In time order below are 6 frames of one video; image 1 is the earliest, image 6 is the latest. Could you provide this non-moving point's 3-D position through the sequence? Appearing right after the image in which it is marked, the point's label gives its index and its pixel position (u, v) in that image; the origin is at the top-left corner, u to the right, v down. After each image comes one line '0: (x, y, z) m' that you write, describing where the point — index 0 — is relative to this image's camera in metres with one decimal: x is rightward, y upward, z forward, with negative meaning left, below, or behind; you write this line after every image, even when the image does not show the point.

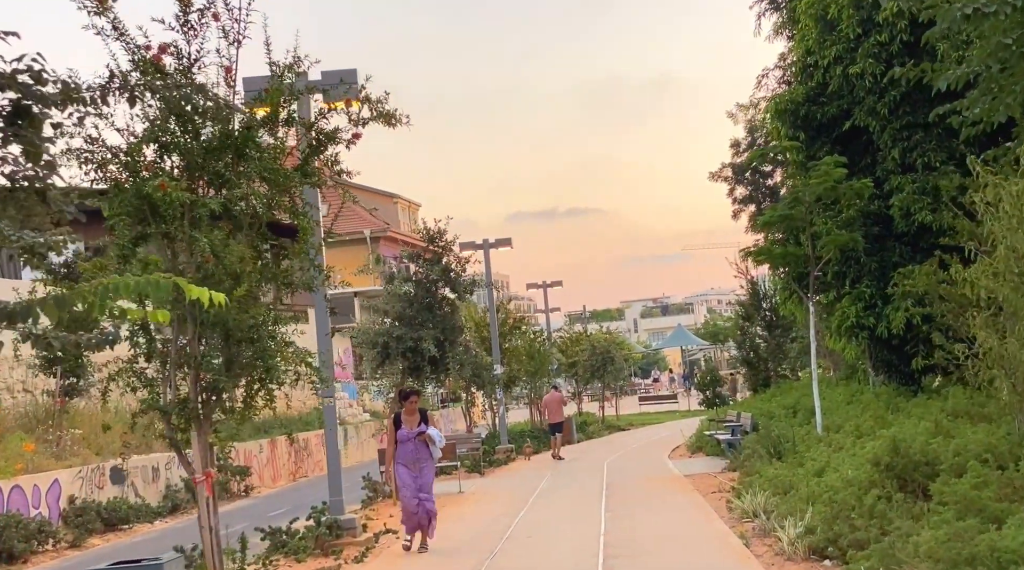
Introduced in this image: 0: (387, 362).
0: (-1.8, -1.1, +18.2) m
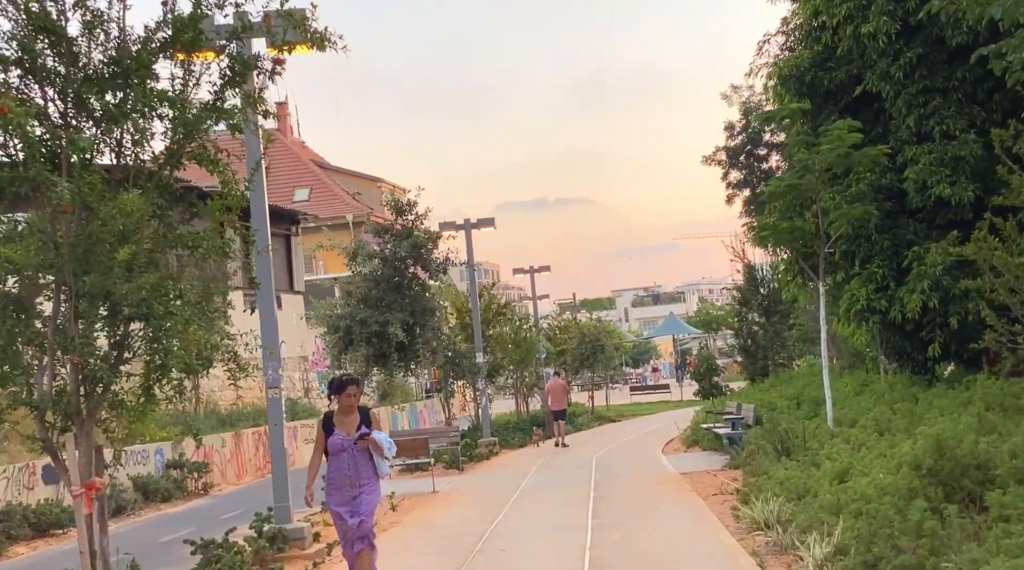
0: (-2.1, -0.8, +16.4) m
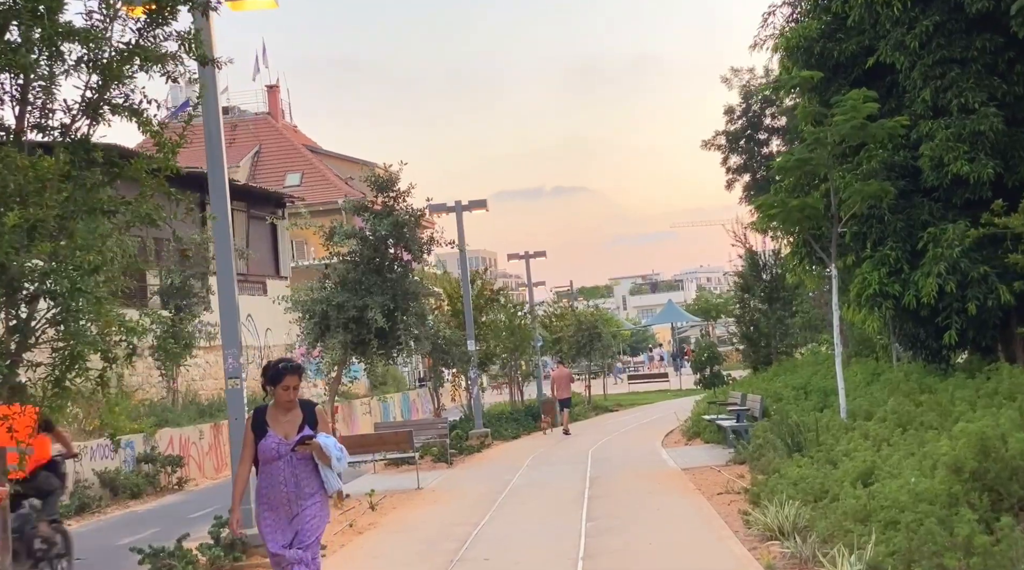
0: (-2.2, -0.6, +15.3) m
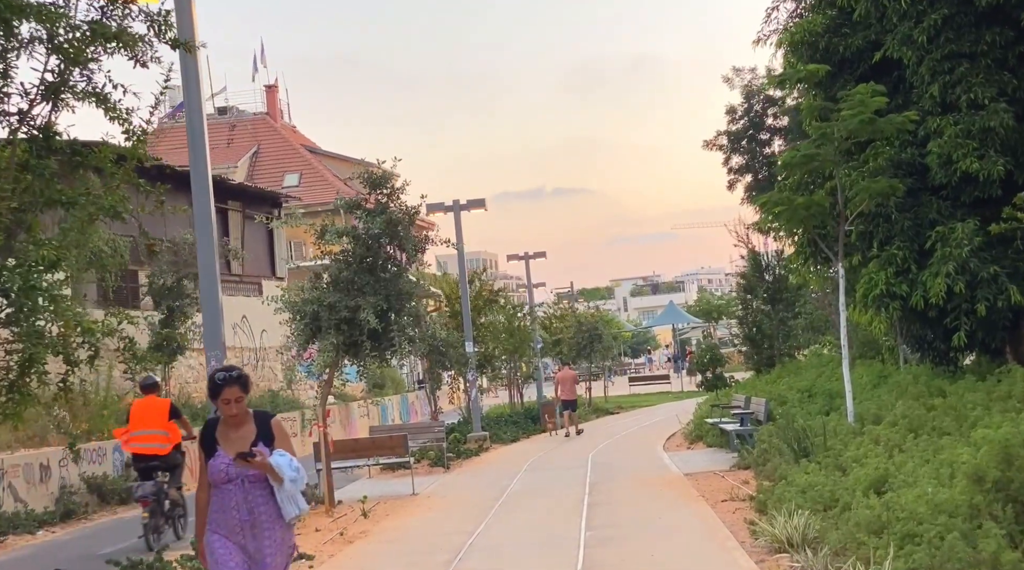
0: (-2.3, -0.6, +14.8) m
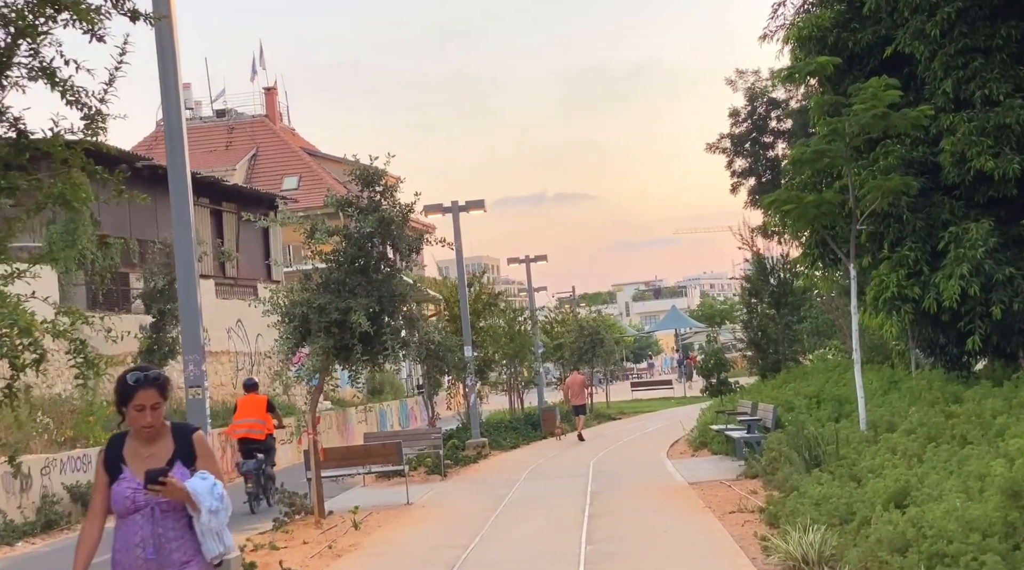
0: (-2.3, -0.6, +14.2) m
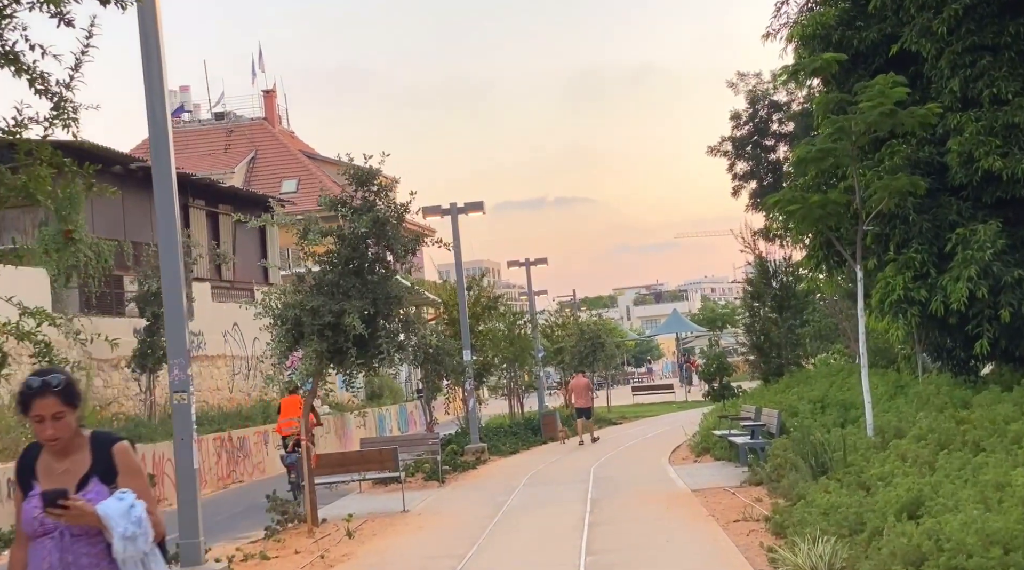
0: (-2.3, -0.6, +13.9) m
